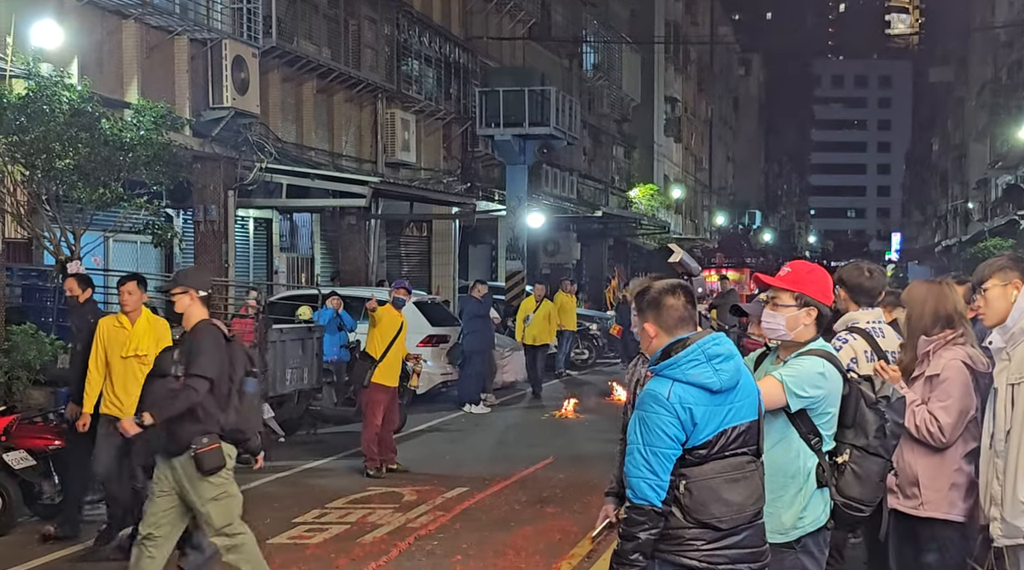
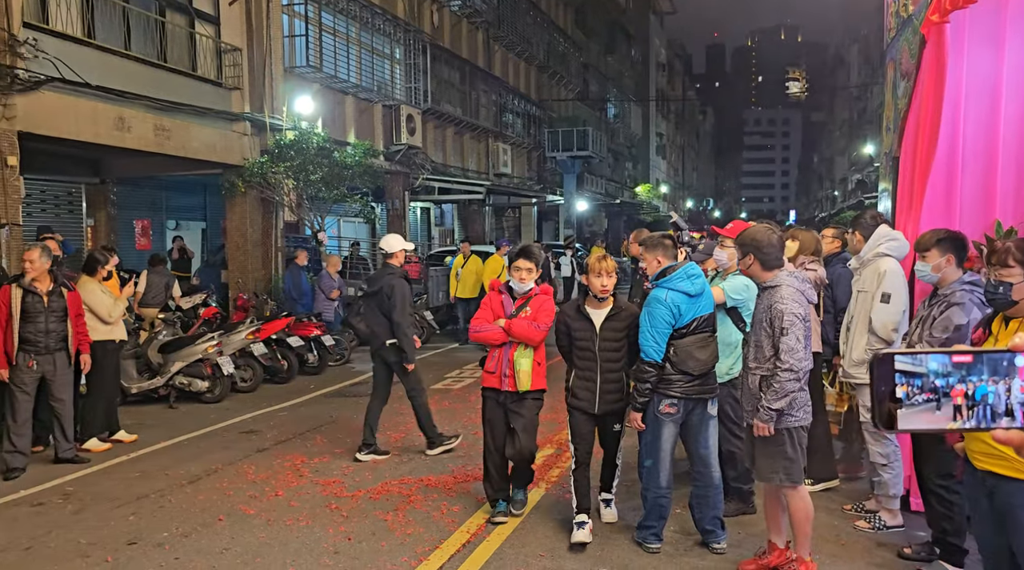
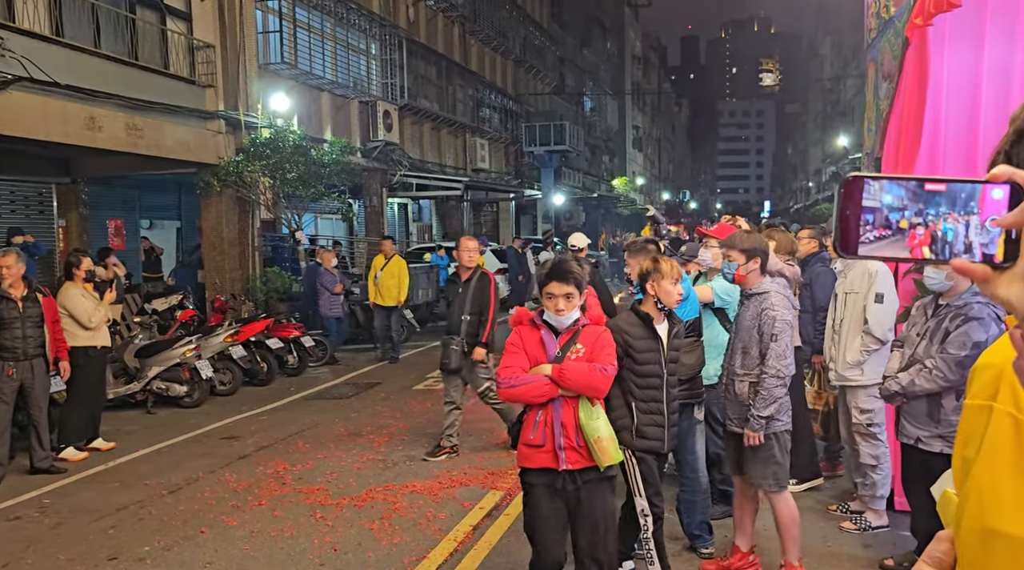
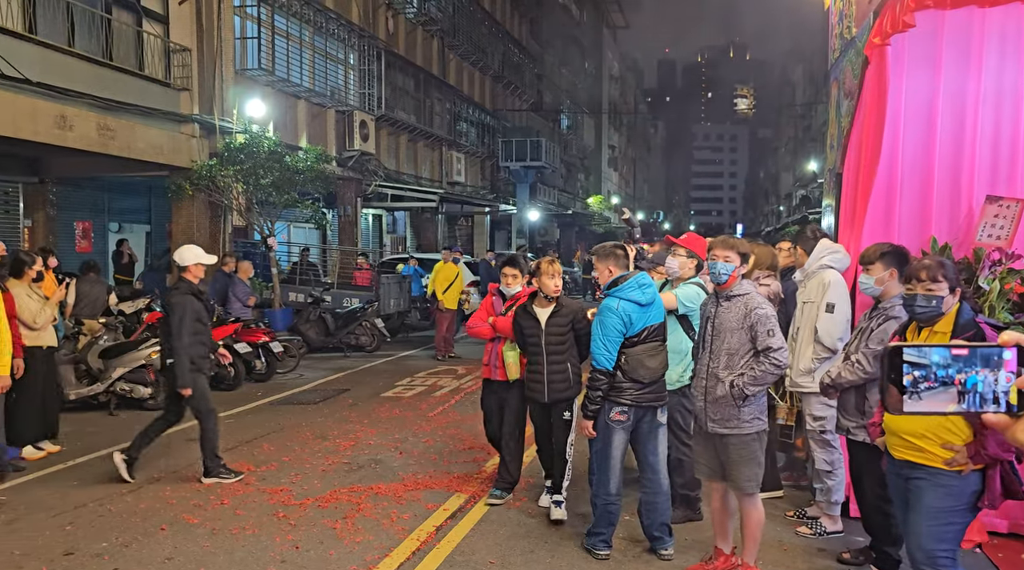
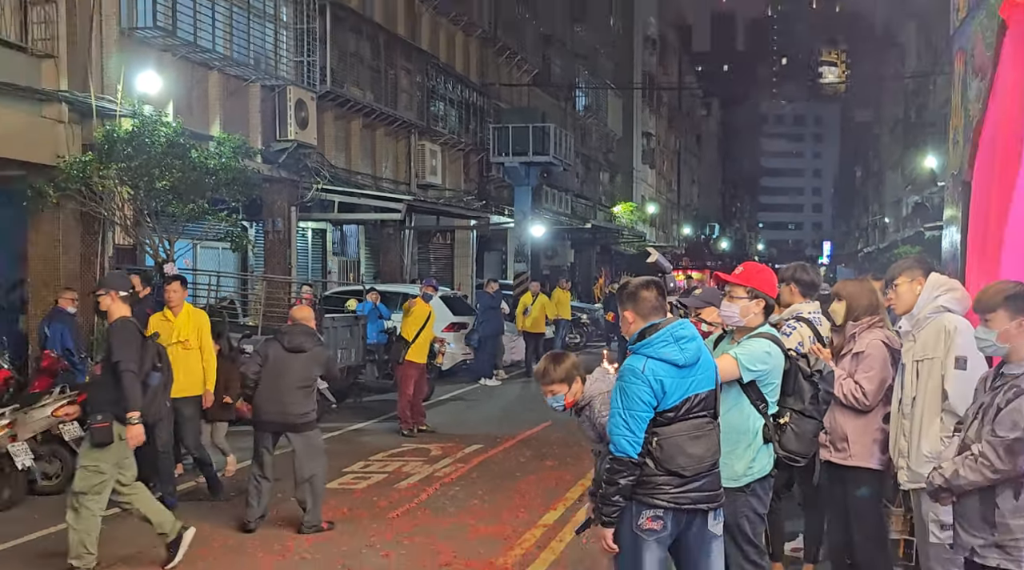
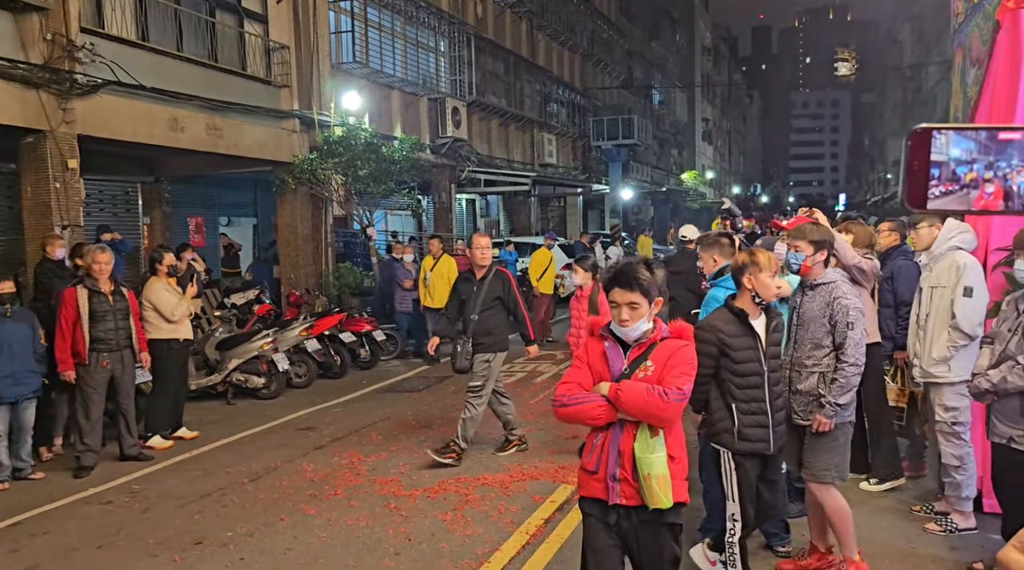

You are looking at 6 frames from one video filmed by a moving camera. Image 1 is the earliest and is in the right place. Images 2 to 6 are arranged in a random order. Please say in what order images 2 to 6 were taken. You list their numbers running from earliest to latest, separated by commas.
5, 4, 2, 3, 6
